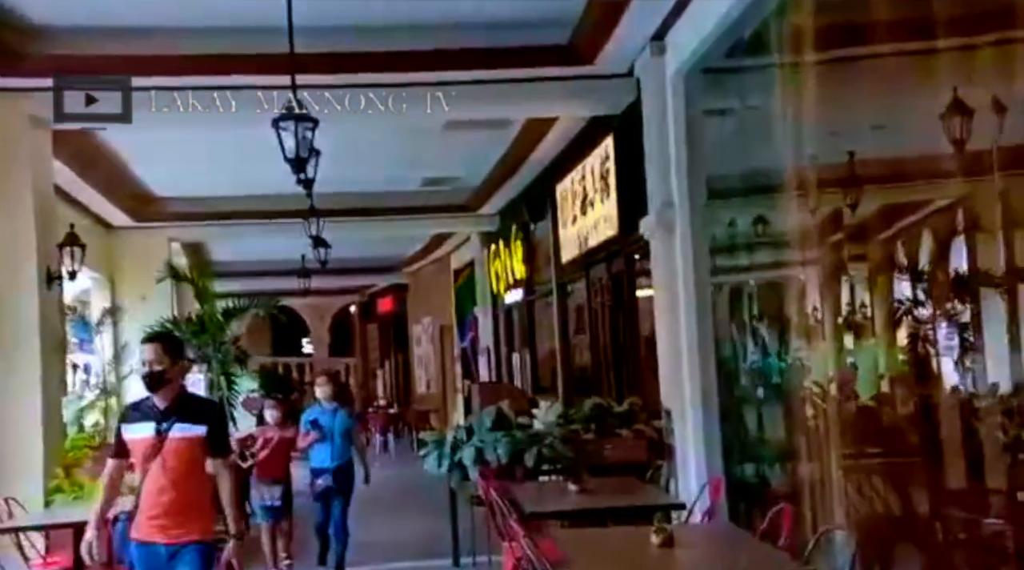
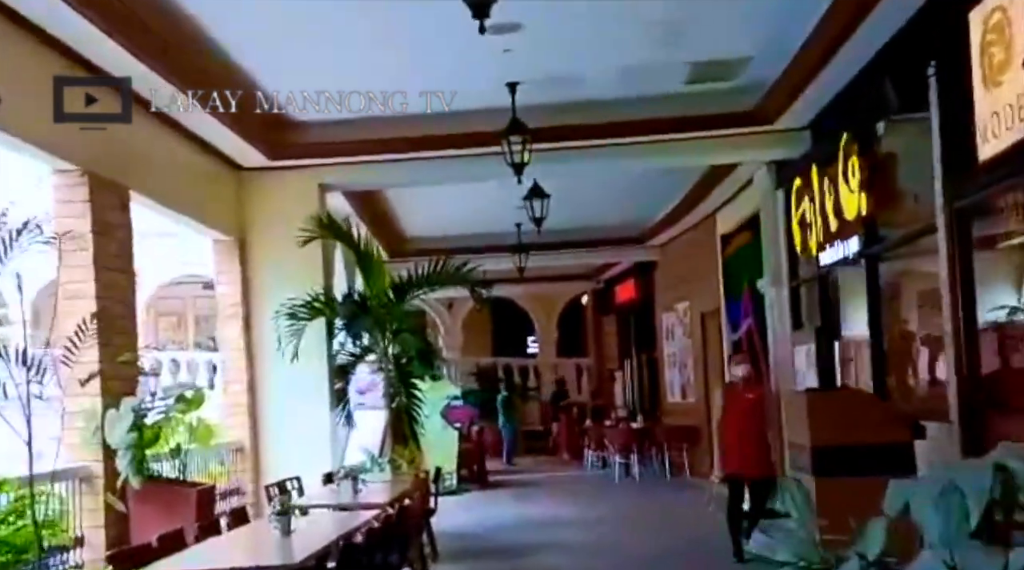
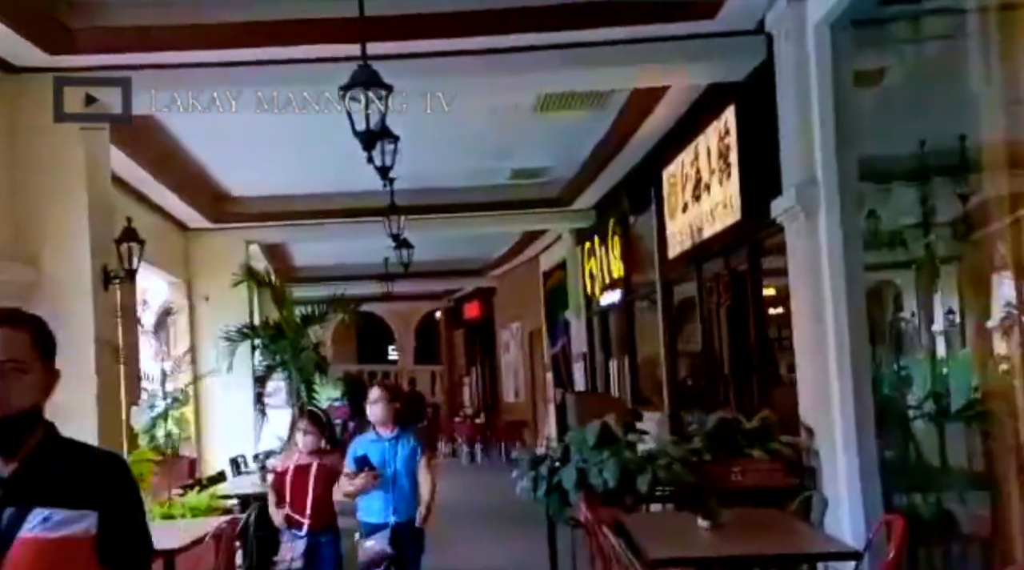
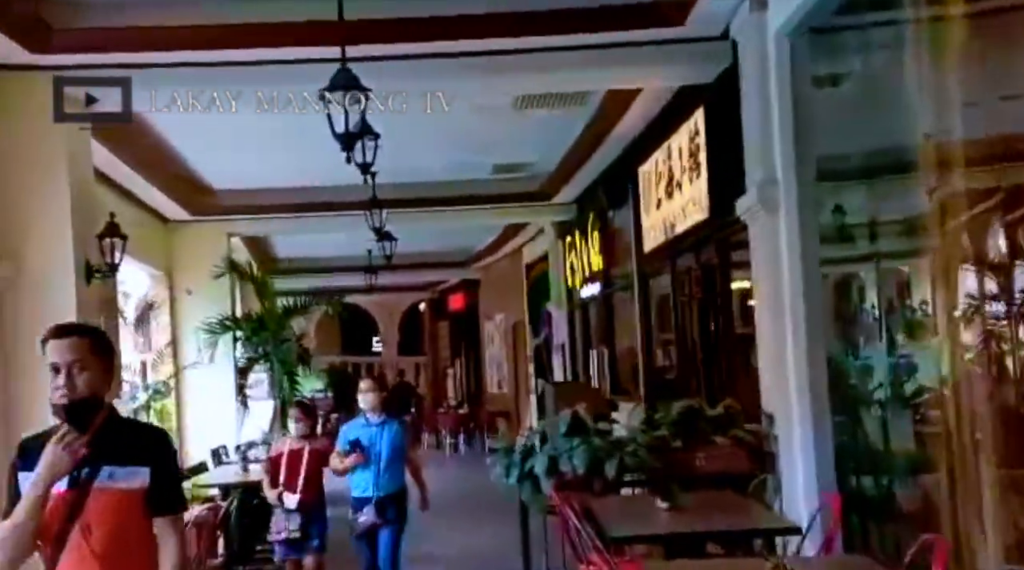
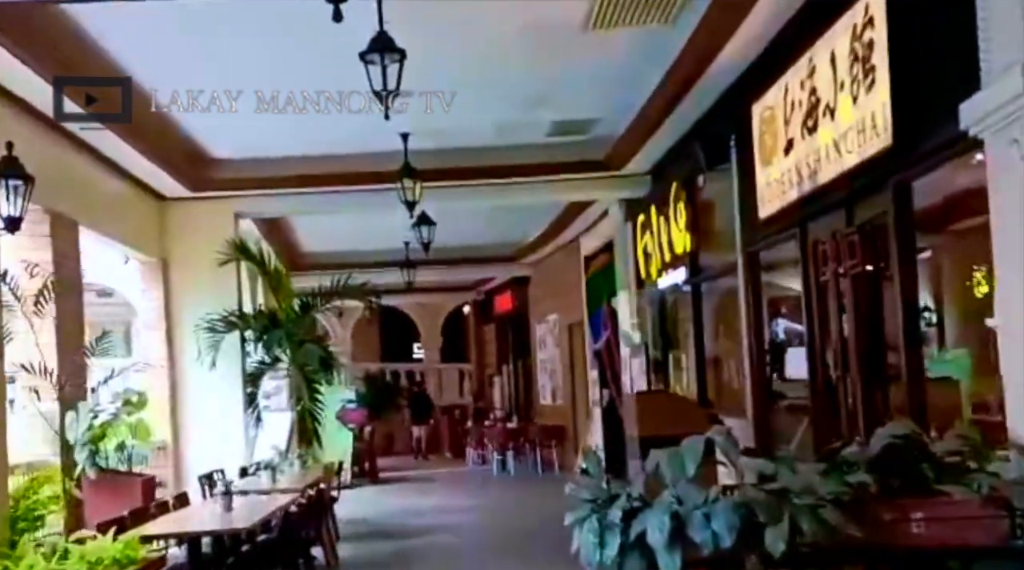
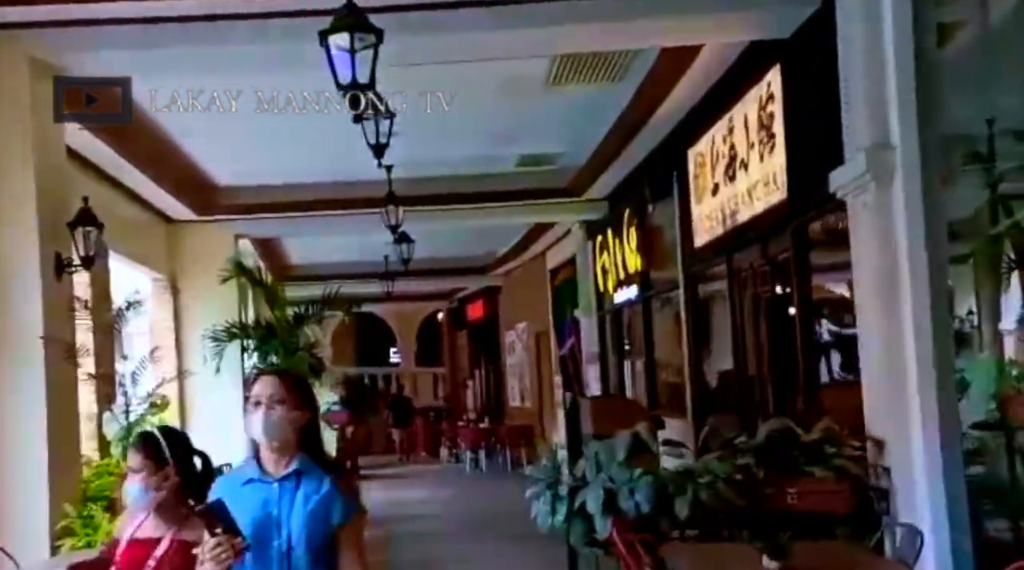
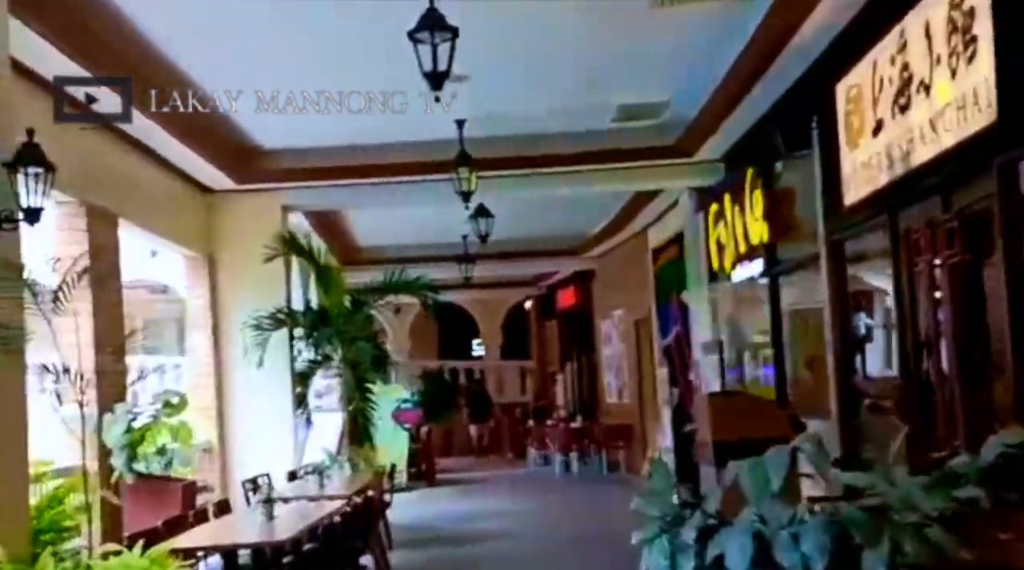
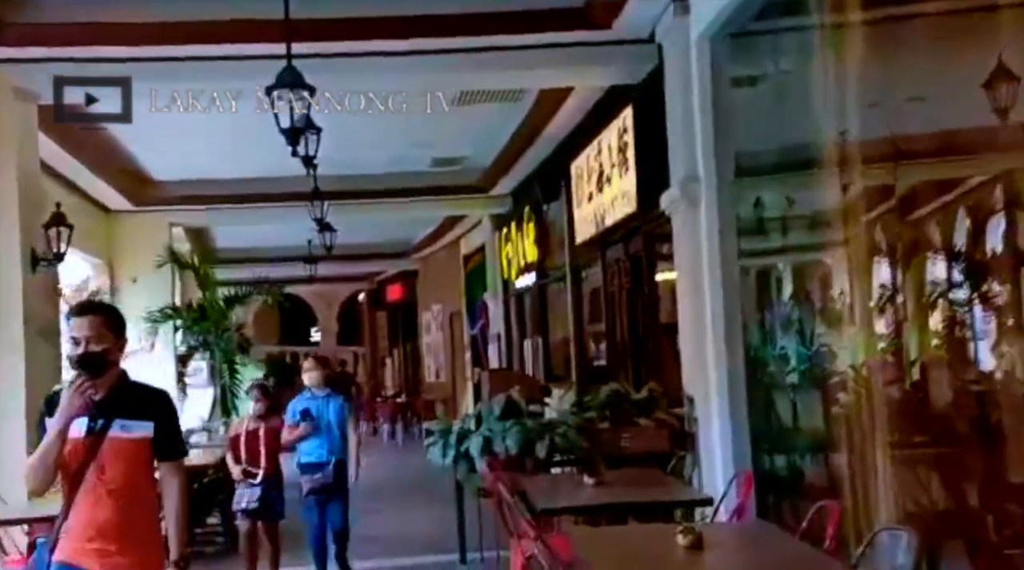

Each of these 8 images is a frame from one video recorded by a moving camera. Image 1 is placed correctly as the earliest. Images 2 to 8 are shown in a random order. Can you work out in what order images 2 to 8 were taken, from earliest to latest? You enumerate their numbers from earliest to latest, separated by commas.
8, 4, 3, 6, 5, 7, 2
